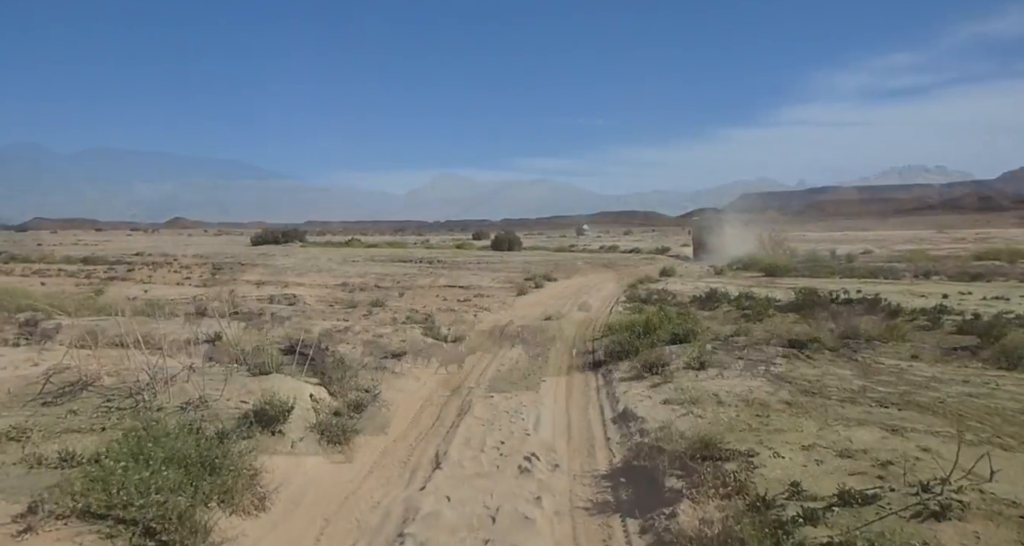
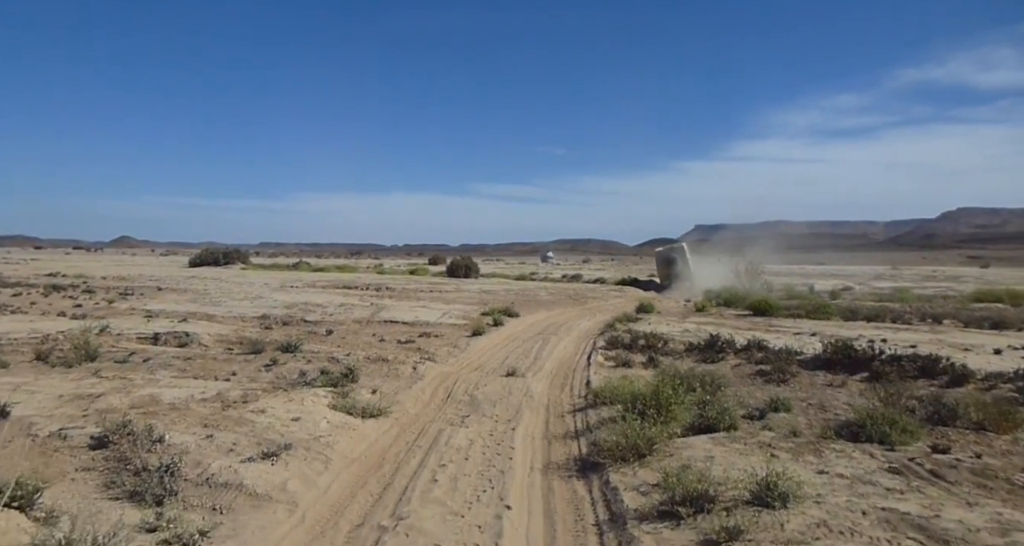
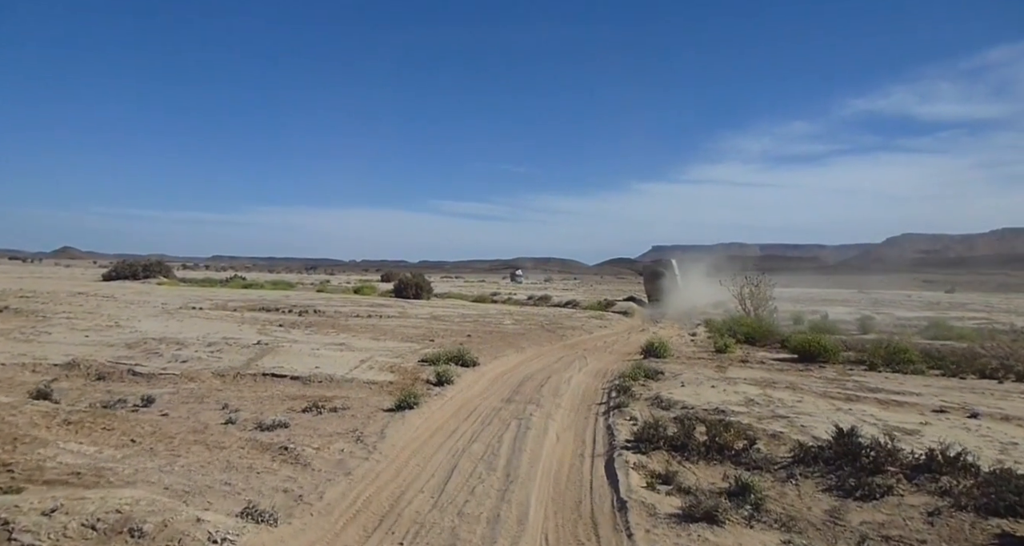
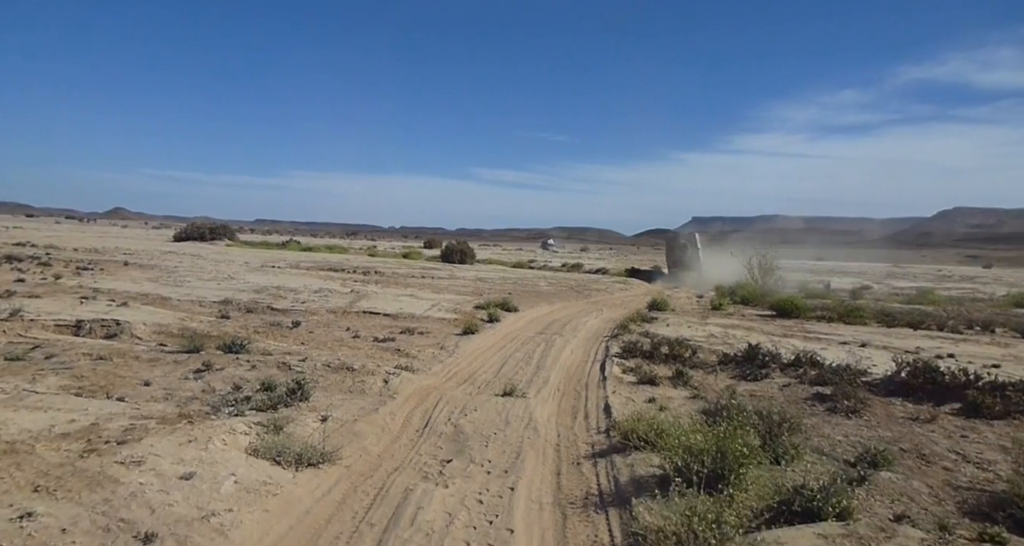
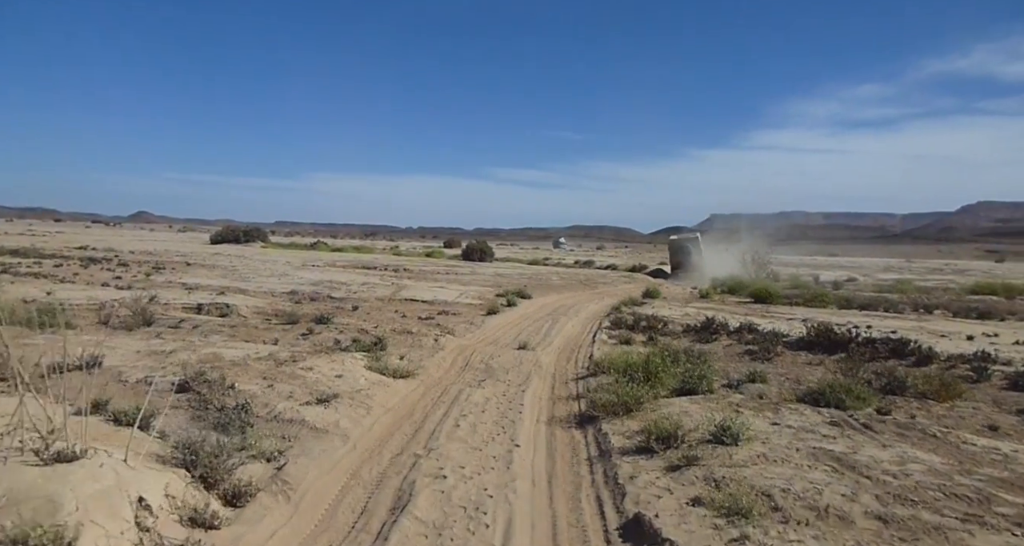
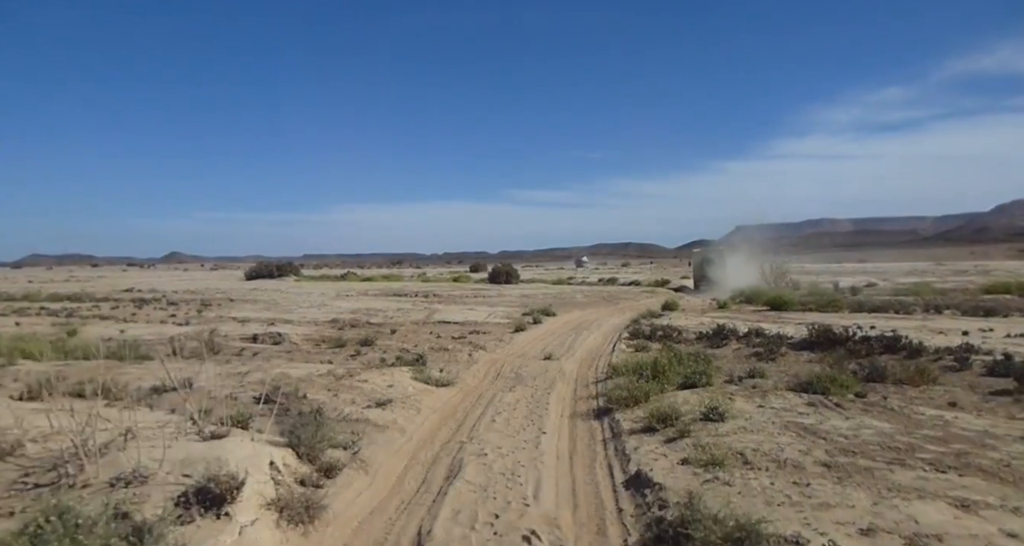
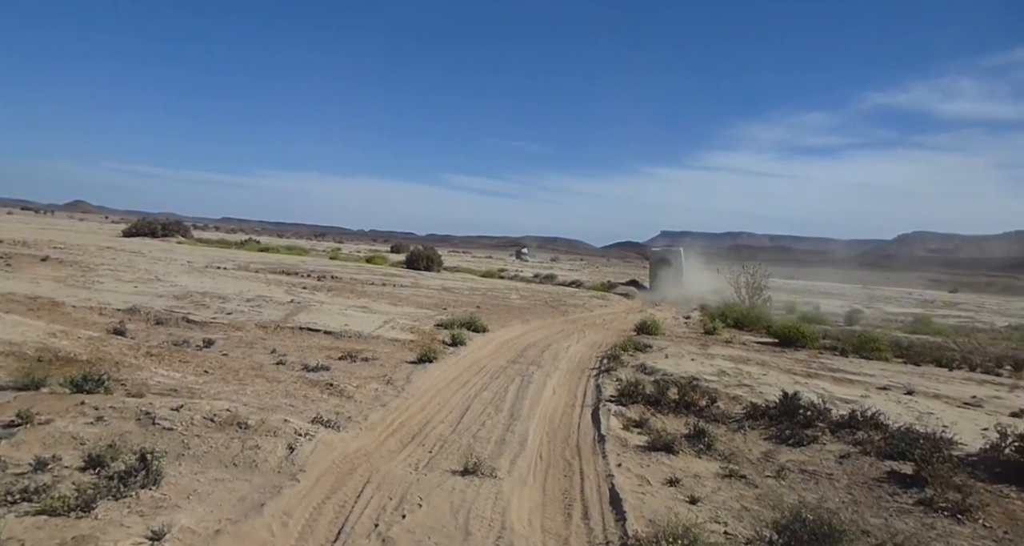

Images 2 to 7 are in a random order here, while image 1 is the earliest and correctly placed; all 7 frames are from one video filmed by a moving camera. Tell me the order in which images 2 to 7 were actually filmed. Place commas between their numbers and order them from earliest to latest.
6, 5, 2, 4, 7, 3
